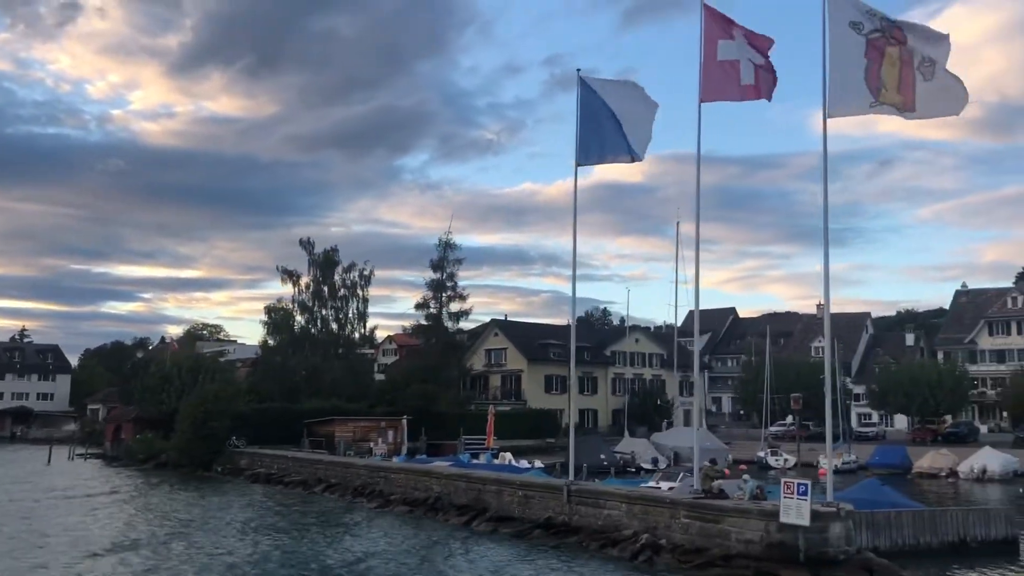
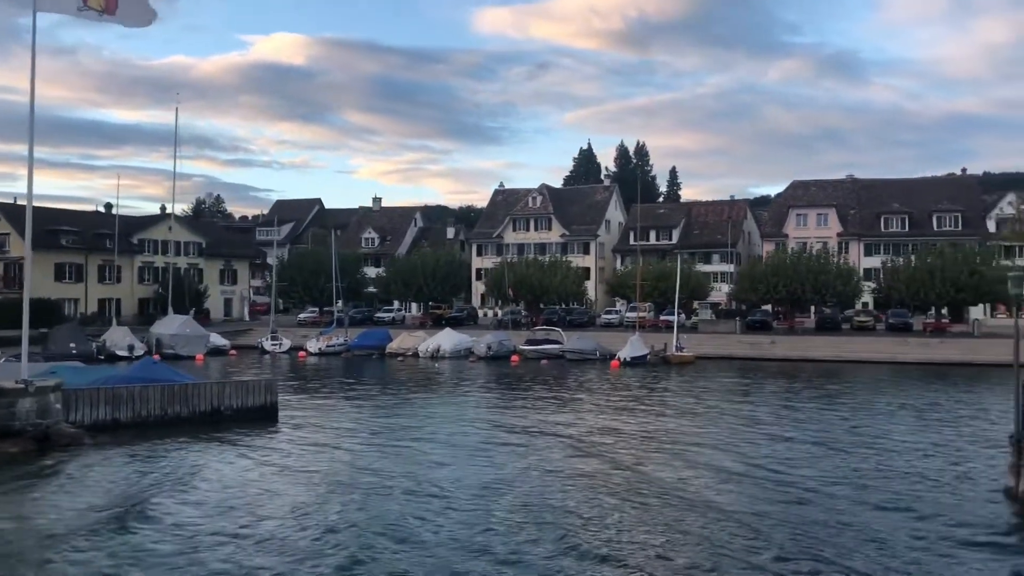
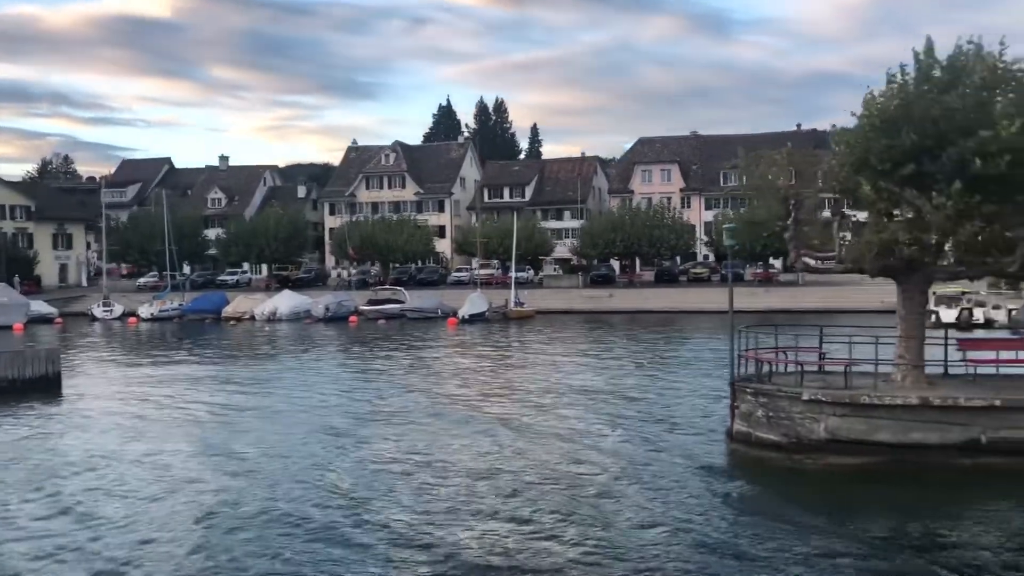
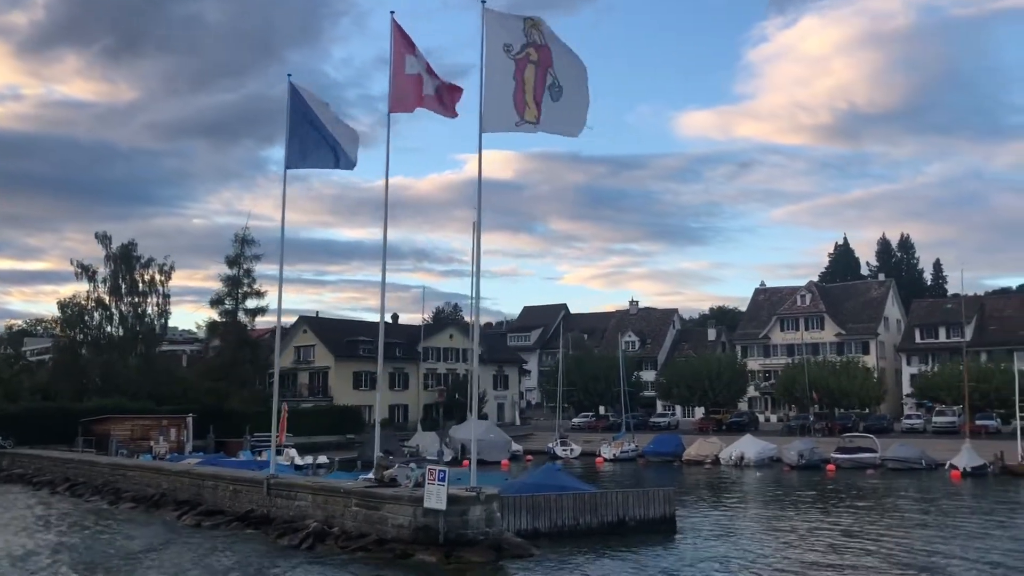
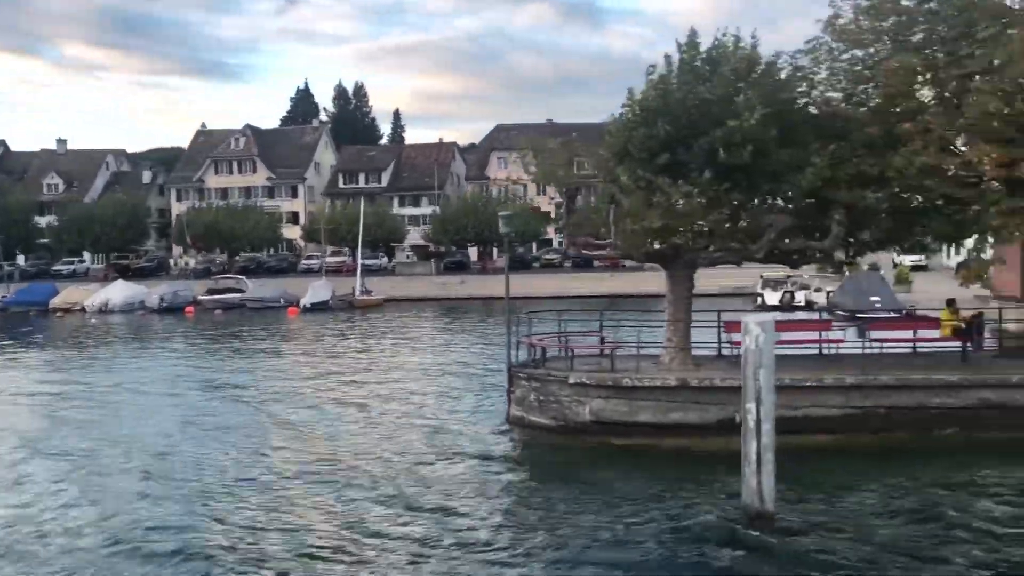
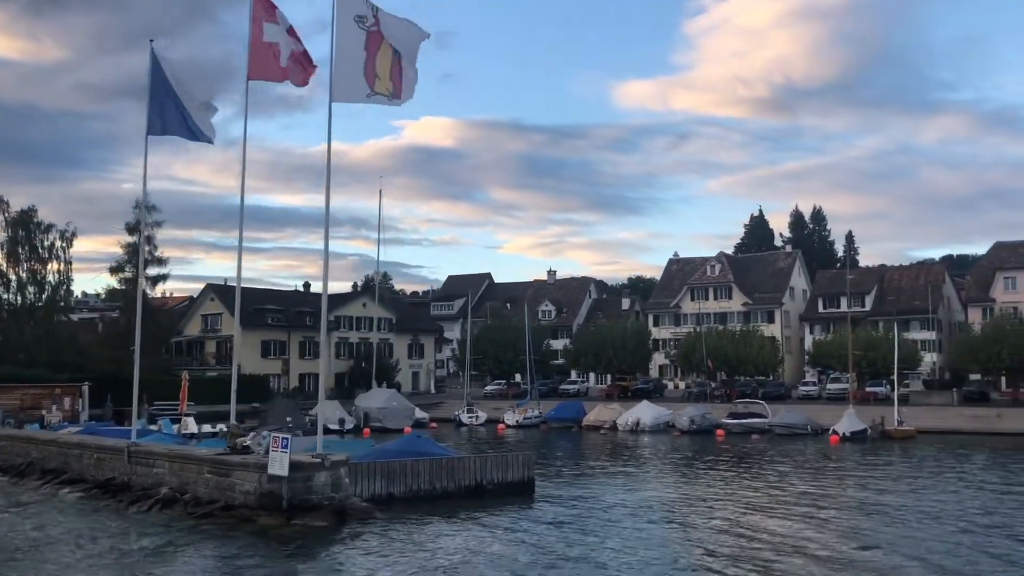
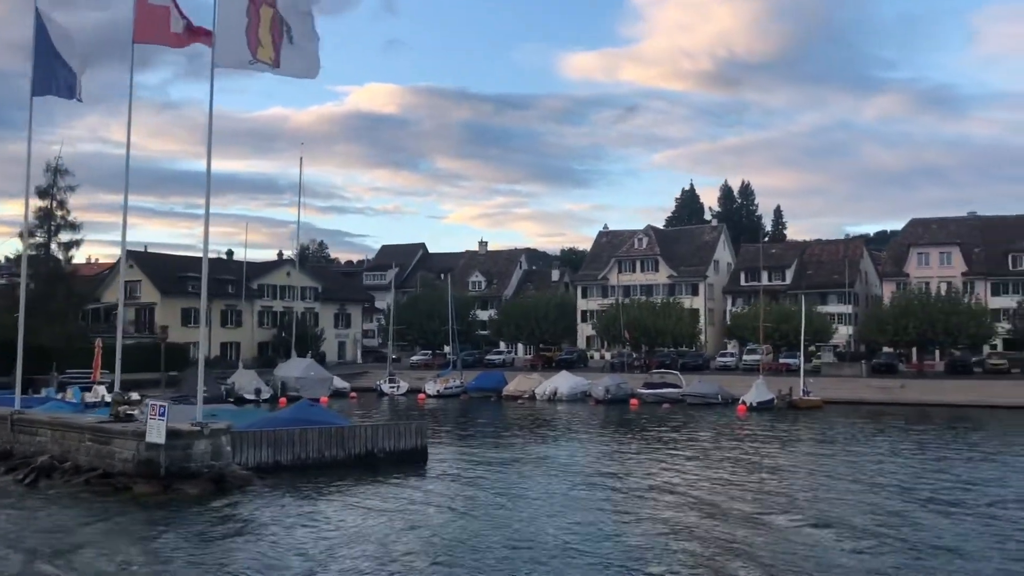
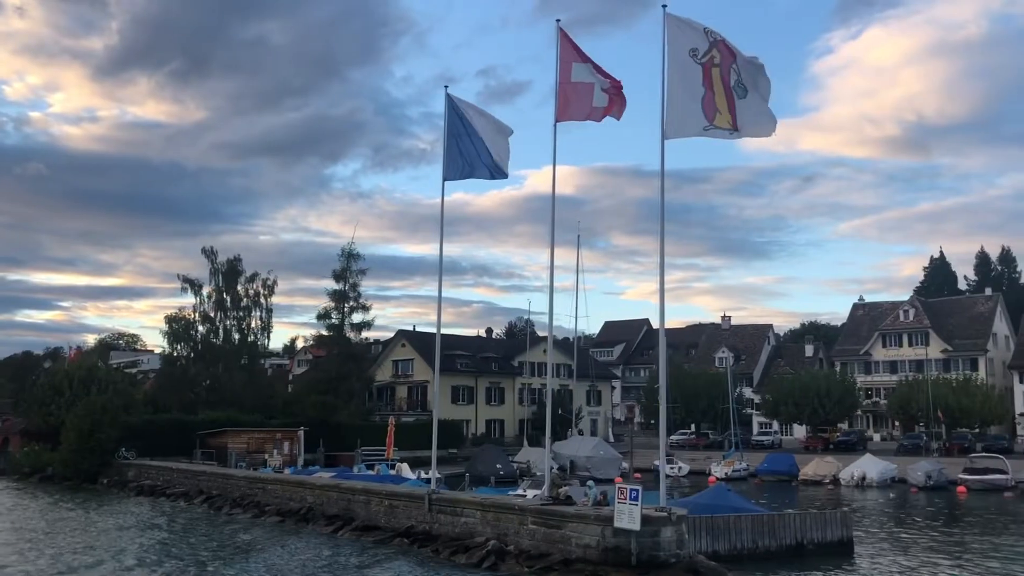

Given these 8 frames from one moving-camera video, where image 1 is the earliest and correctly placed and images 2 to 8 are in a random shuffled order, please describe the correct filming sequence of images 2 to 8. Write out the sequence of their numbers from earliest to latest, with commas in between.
8, 4, 6, 7, 2, 3, 5
